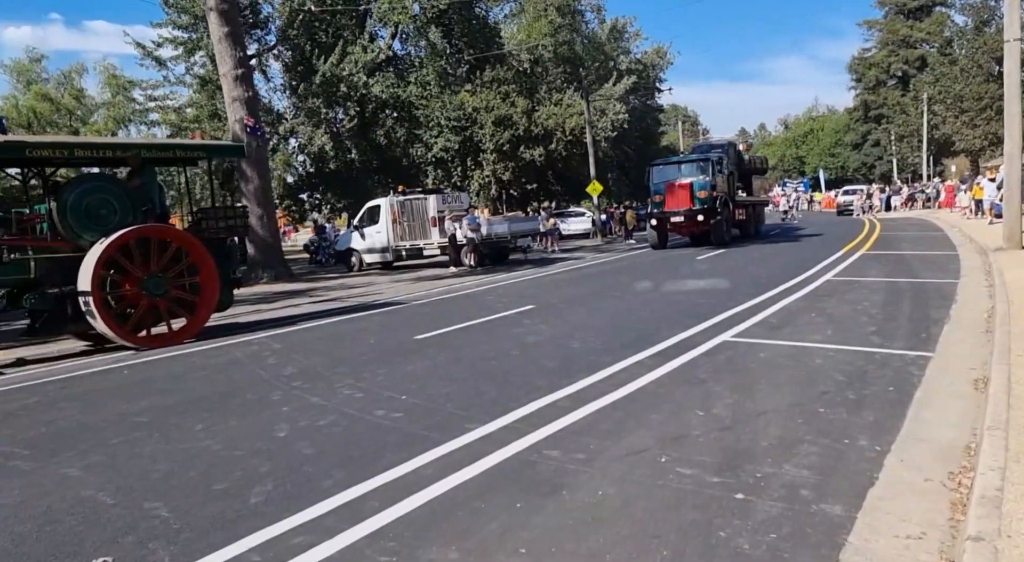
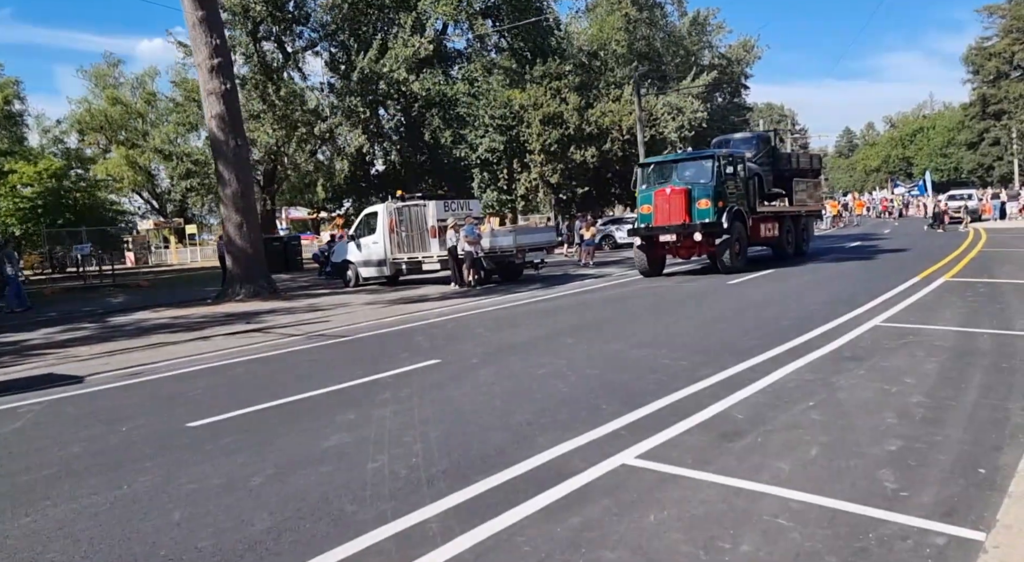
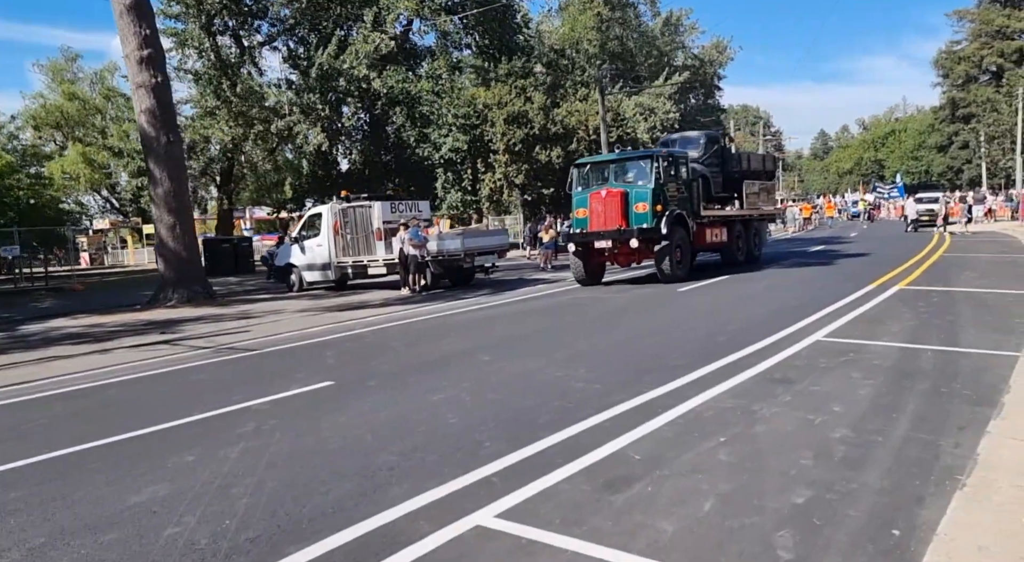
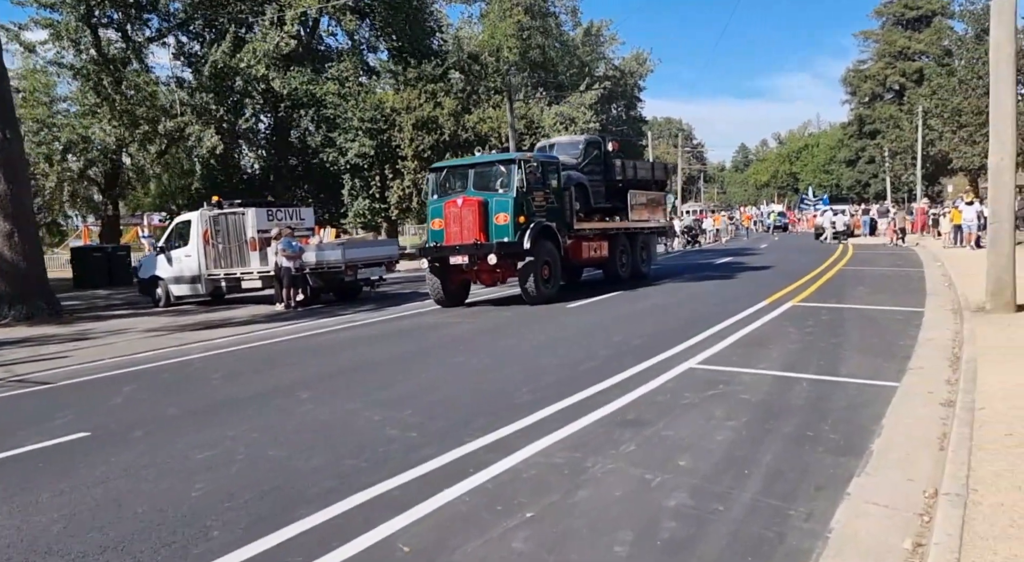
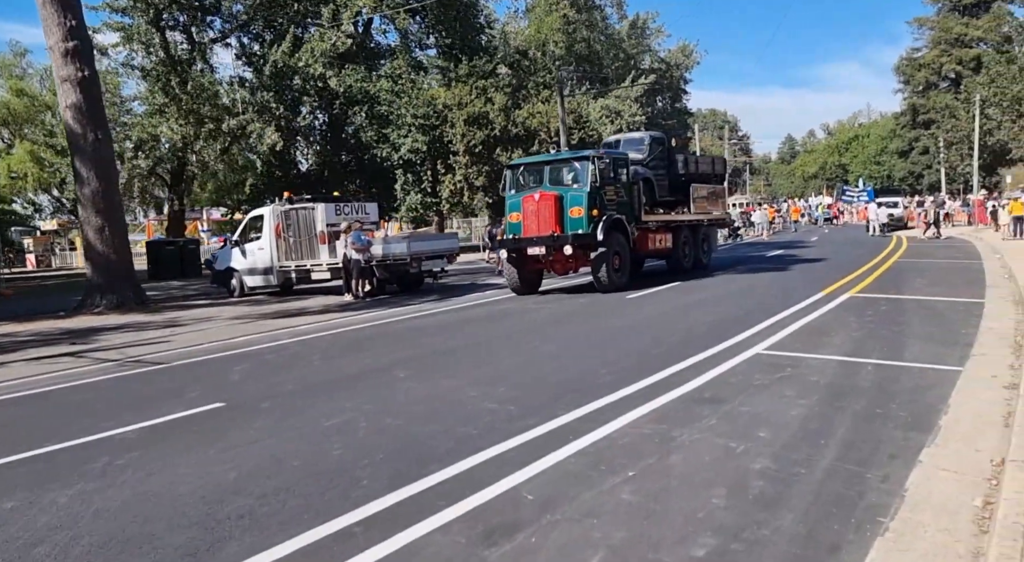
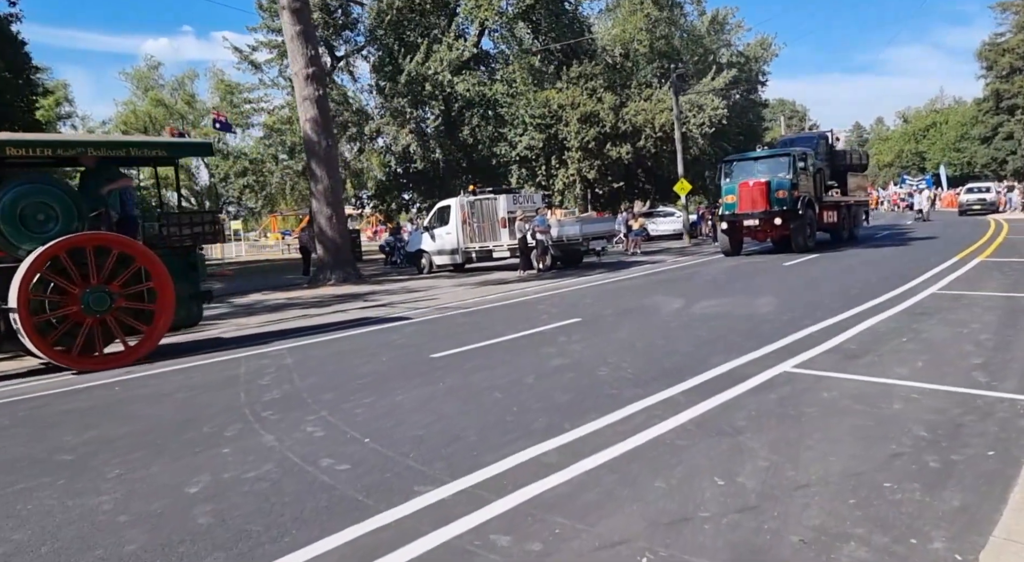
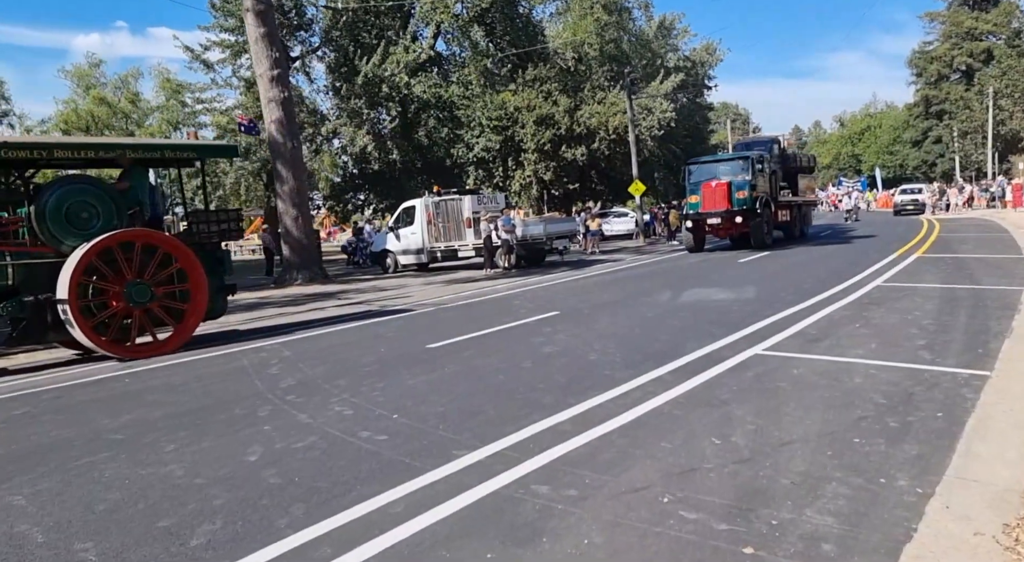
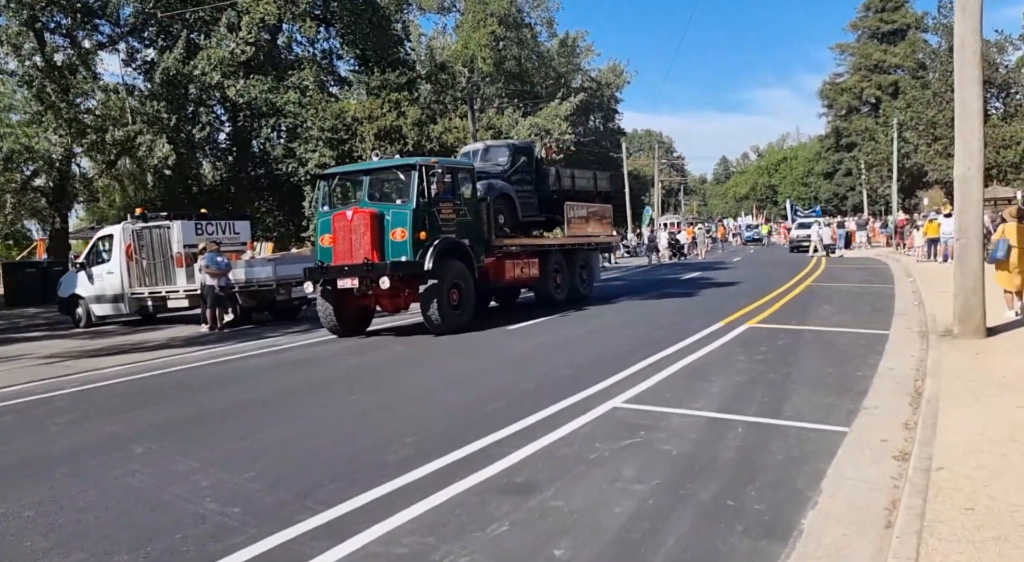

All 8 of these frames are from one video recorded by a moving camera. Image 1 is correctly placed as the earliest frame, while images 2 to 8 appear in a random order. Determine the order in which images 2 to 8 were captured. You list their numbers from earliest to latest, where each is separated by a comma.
7, 6, 2, 3, 5, 4, 8
